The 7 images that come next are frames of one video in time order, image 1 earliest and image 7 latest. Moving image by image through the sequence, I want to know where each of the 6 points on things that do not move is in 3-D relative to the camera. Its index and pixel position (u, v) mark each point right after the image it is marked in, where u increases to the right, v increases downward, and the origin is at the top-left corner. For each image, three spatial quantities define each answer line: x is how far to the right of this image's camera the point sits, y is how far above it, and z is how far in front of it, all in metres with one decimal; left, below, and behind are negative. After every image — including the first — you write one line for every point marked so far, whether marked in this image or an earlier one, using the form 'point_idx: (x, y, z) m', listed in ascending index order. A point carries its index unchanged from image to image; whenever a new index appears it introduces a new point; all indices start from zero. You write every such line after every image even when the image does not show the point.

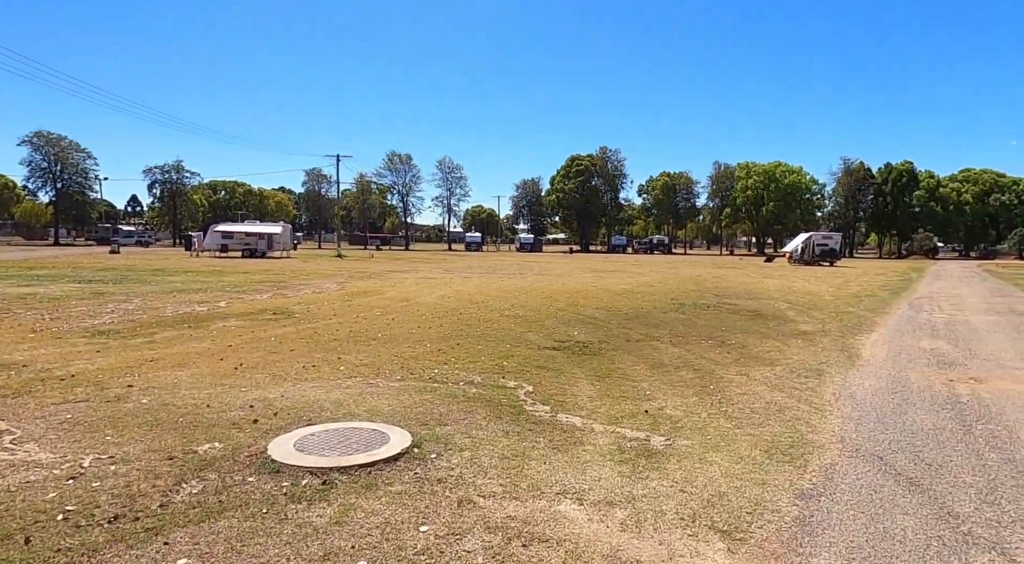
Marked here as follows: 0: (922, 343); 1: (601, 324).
0: (+7.3, -1.1, +11.5) m
1: (+1.9, -0.9, +13.8) m
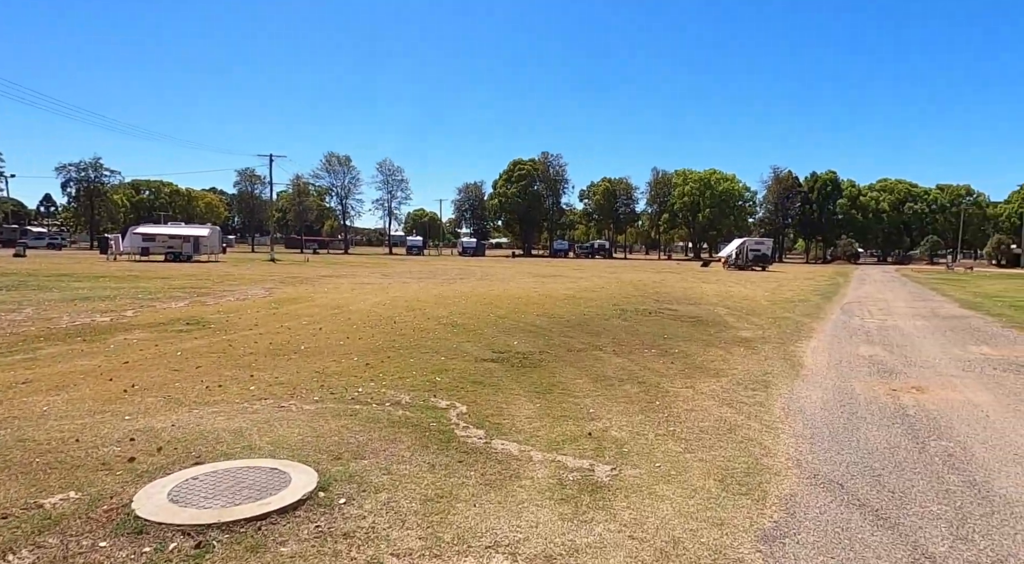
0: (+6.2, -1.2, +11.4) m
1: (+0.6, -1.0, +13.3) m
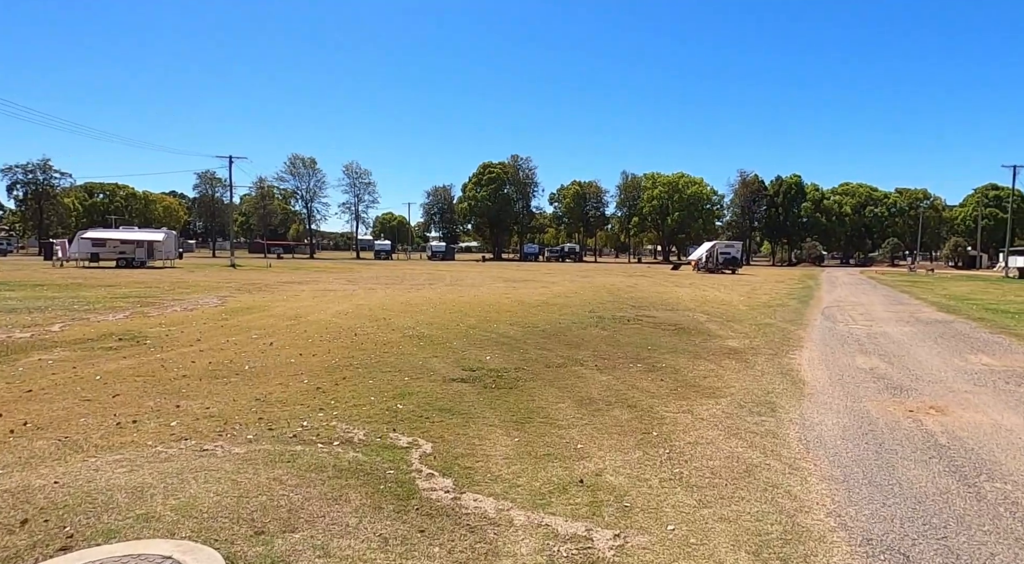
0: (+5.7, -1.3, +10.7) m
1: (+0.1, -1.2, +12.3) m
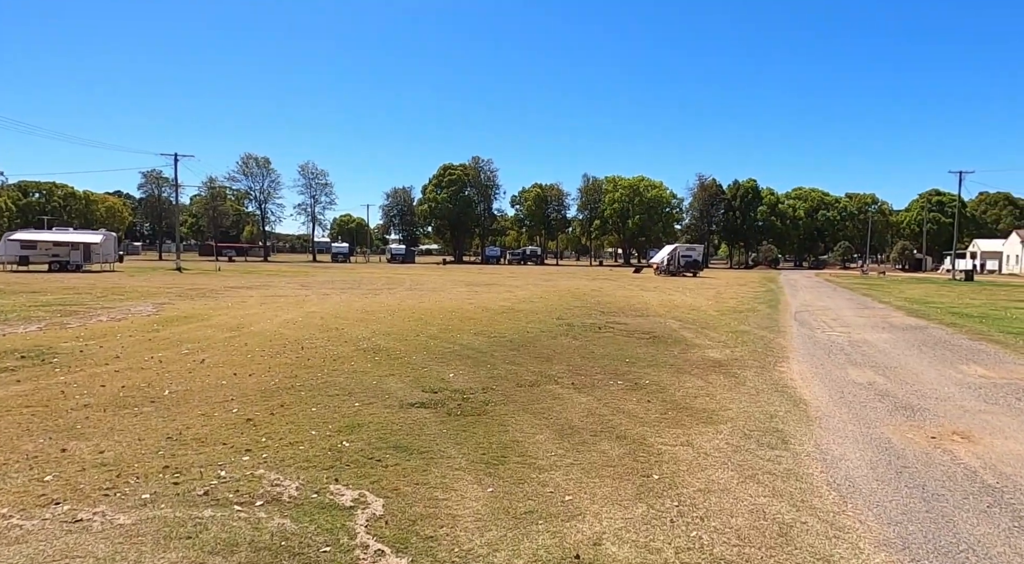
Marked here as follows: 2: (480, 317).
0: (+5.2, -1.4, +9.9) m
1: (-0.5, -1.3, +11.1) m
2: (-0.9, -1.0, +18.8) m
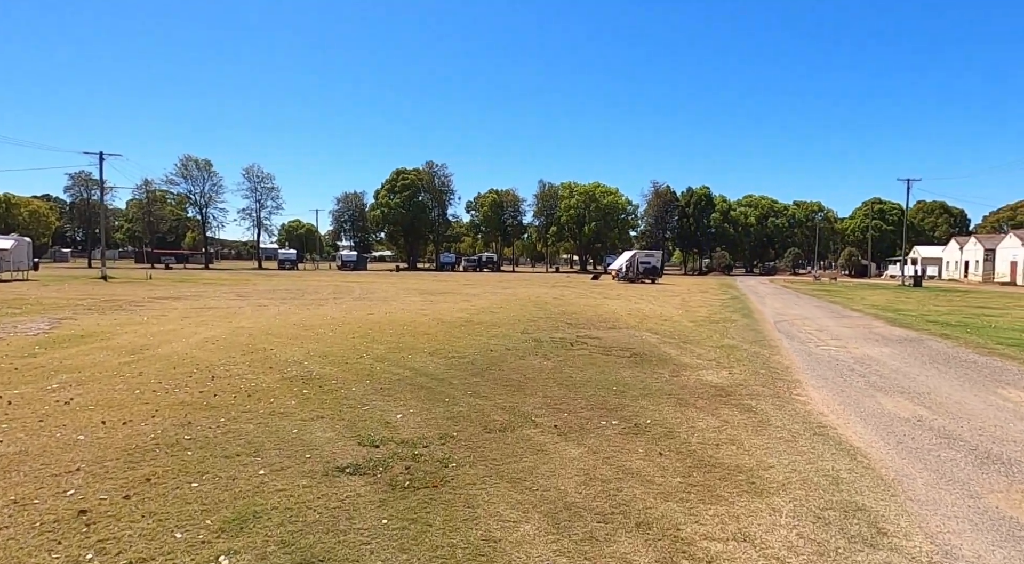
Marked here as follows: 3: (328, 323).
0: (+4.8, -1.6, +8.2) m
1: (-1.0, -1.5, +9.0) m
2: (-2.0, -1.3, +16.6) m
3: (-5.4, -1.2, +19.0) m
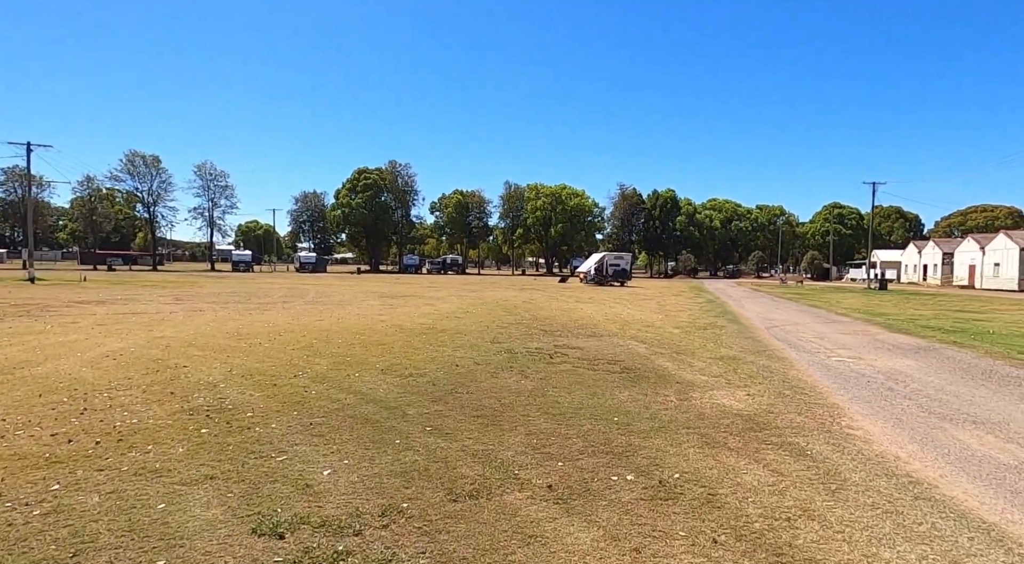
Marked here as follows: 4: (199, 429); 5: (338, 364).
0: (+4.5, -1.6, +6.3) m
1: (-1.3, -1.5, +6.8) m
2: (-2.7, -1.3, +14.4) m
3: (-6.2, -1.2, +16.5) m
4: (-3.2, -1.5, +6.6) m
5: (-3.0, -1.4, +11.1) m
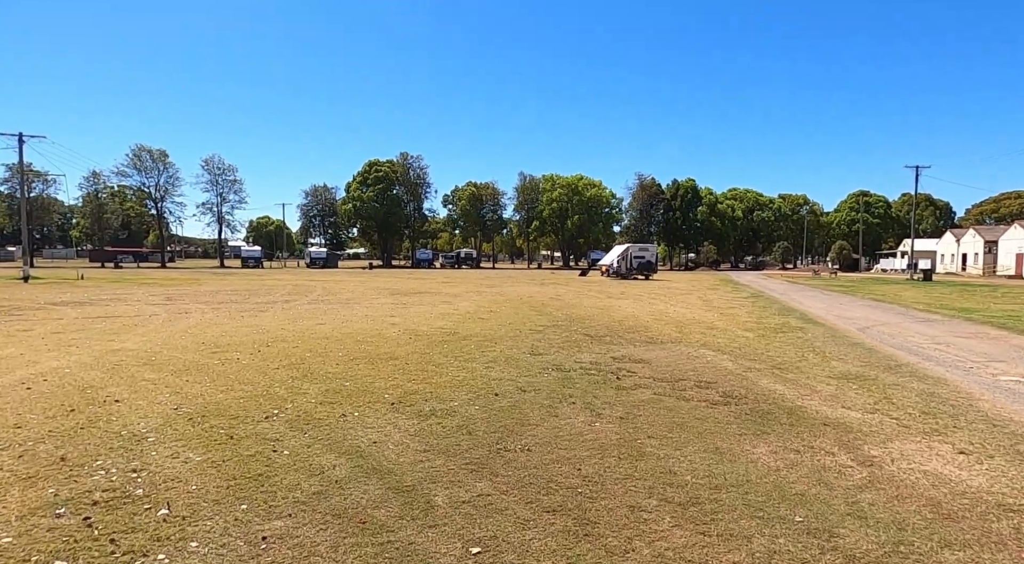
0: (+5.2, -1.5, +3.0) m
1: (-0.6, -1.5, +3.7) m
2: (-1.9, -1.3, +11.3) m
3: (-5.4, -1.2, +13.5) m
4: (-2.6, -1.5, +3.5) m
5: (-2.2, -1.4, +8.0) m
